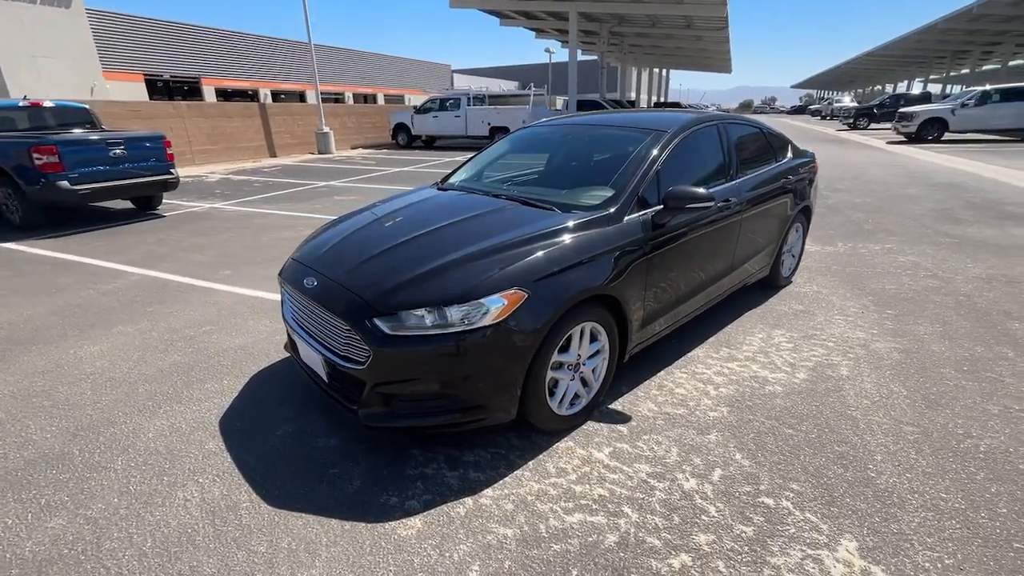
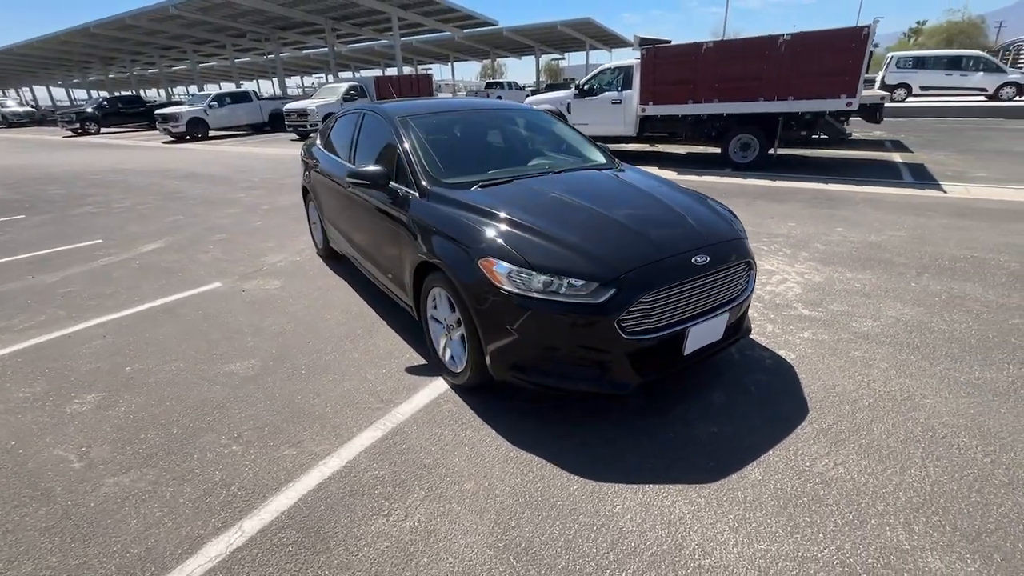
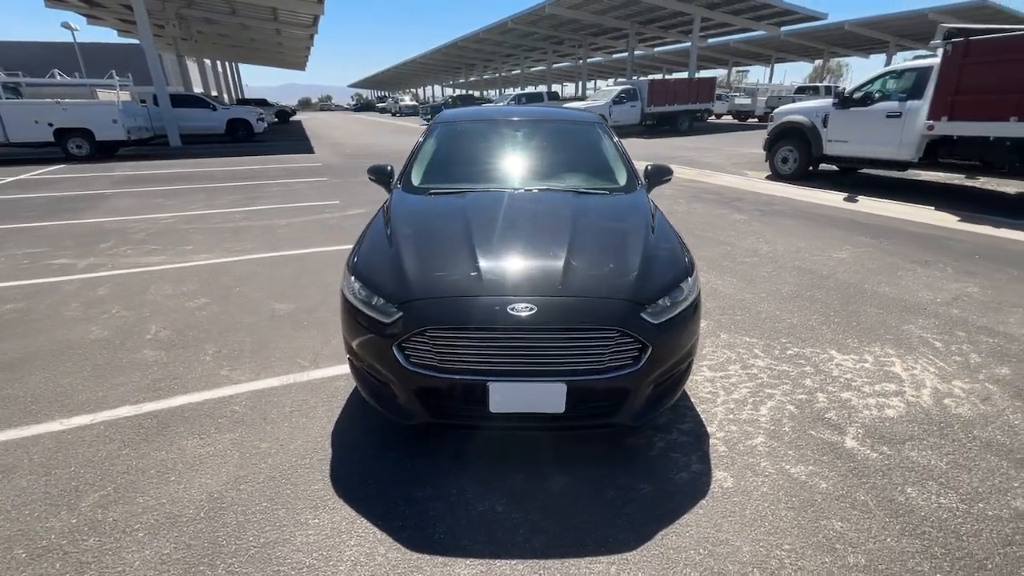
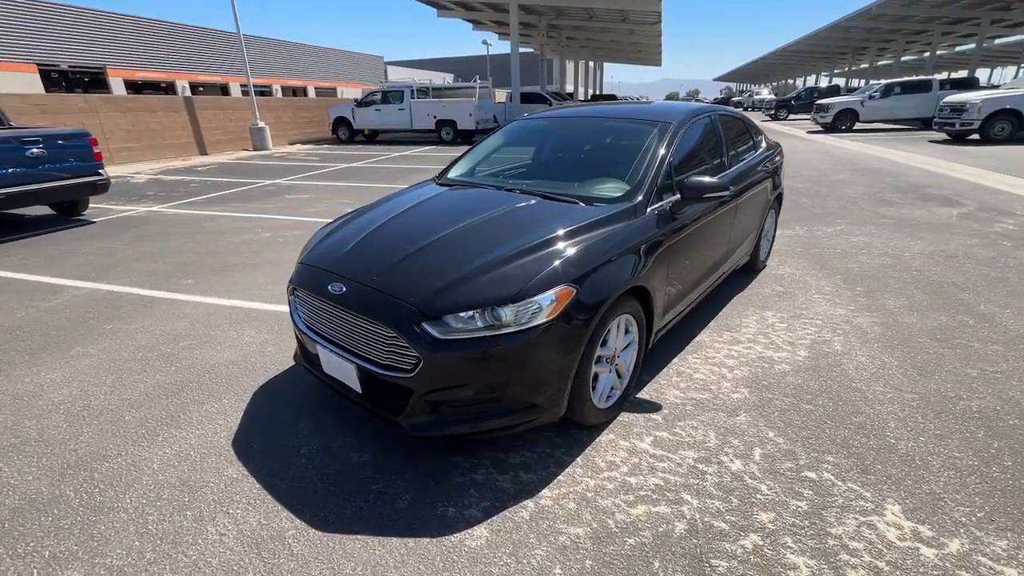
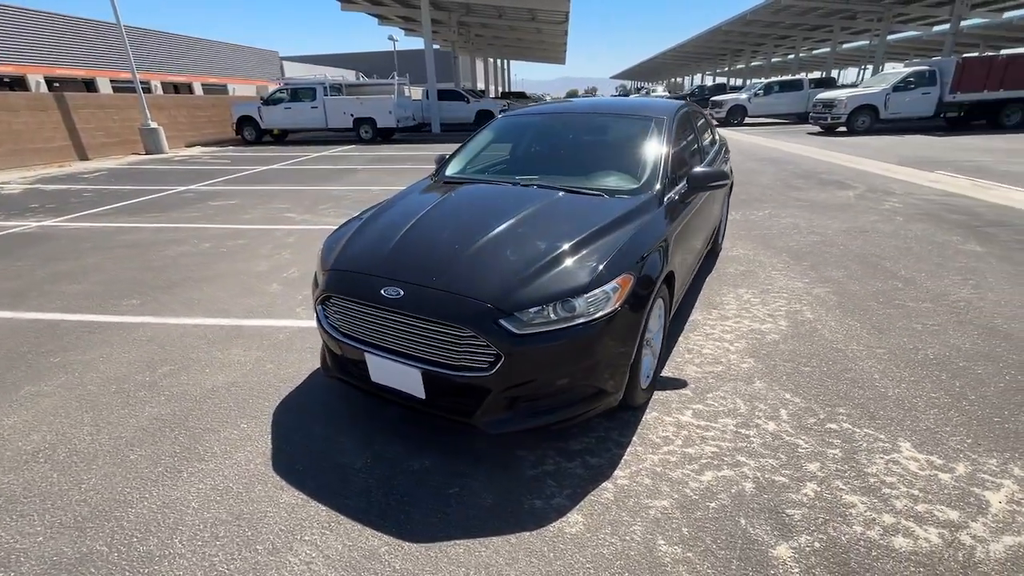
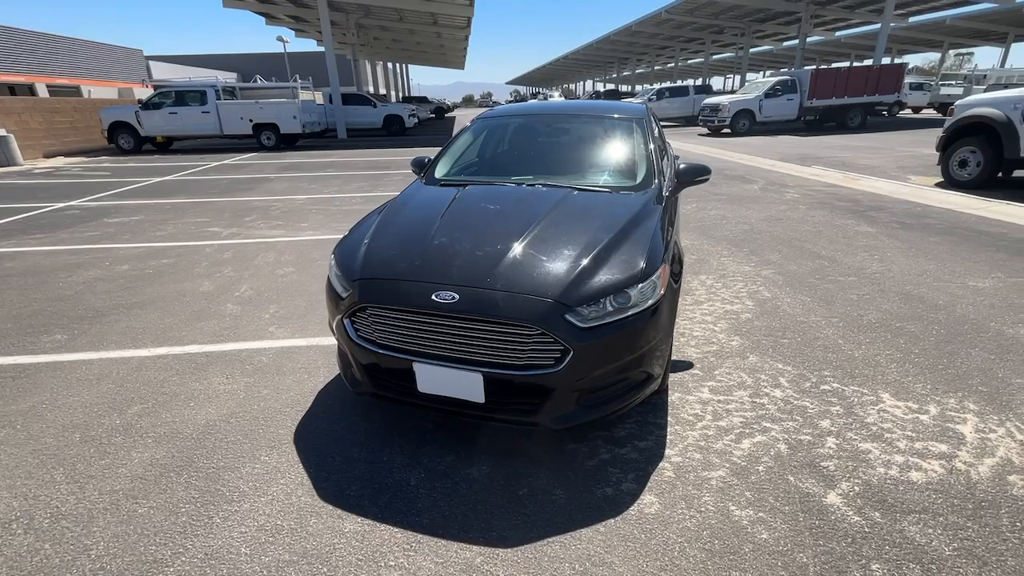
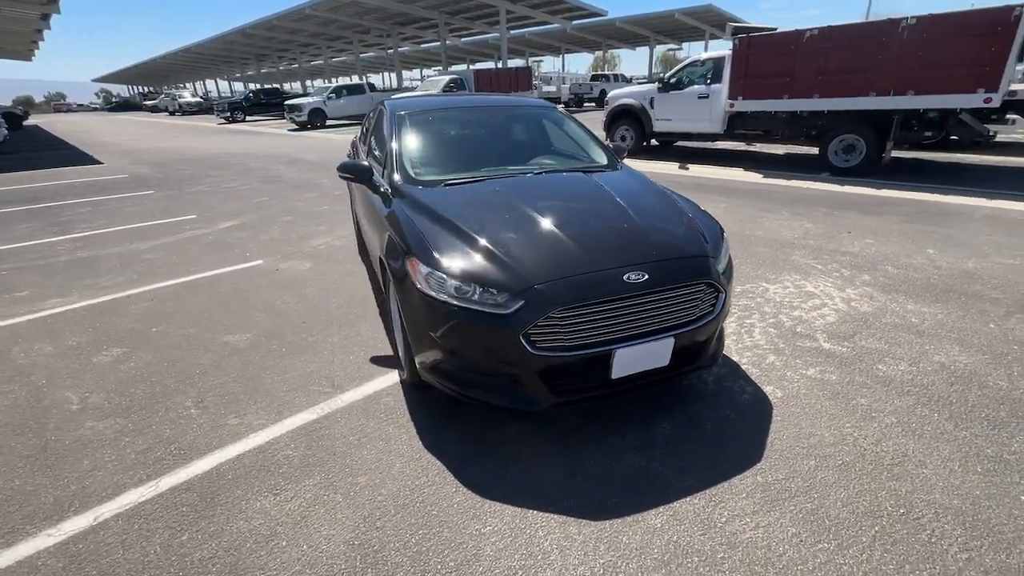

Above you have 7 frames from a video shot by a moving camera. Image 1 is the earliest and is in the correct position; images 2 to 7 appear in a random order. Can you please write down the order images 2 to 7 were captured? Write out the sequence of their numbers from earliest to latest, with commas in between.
4, 5, 6, 3, 7, 2
